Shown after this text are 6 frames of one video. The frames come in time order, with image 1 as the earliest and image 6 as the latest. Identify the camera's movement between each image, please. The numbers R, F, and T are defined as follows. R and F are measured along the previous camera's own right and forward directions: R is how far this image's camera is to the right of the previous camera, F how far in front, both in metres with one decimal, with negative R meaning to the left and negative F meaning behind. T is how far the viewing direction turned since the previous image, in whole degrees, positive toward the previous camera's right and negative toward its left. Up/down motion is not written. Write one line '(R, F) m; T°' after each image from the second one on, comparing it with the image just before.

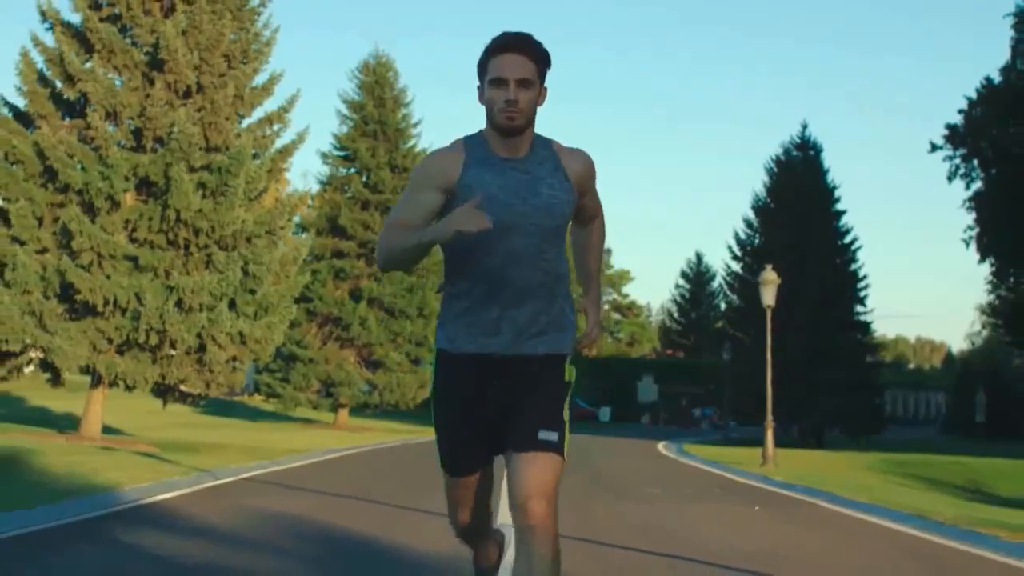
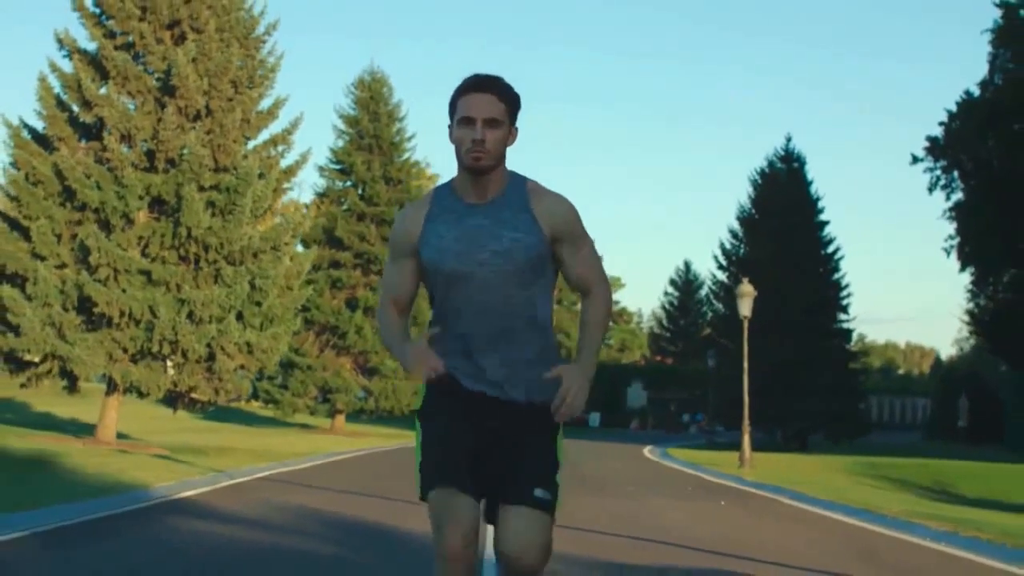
(0.0, -1.7) m; 0°
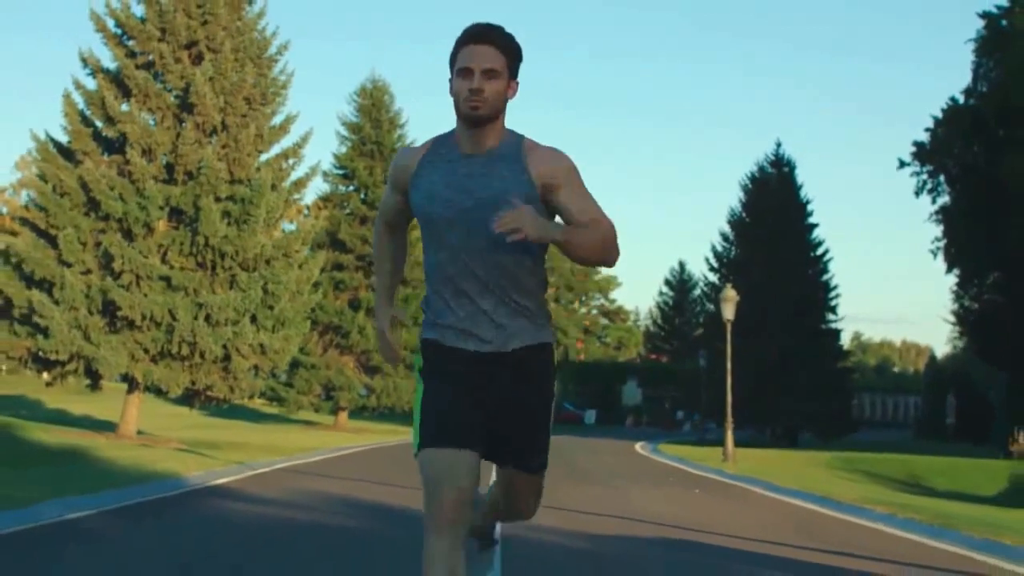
(0.0, -1.9) m; 0°
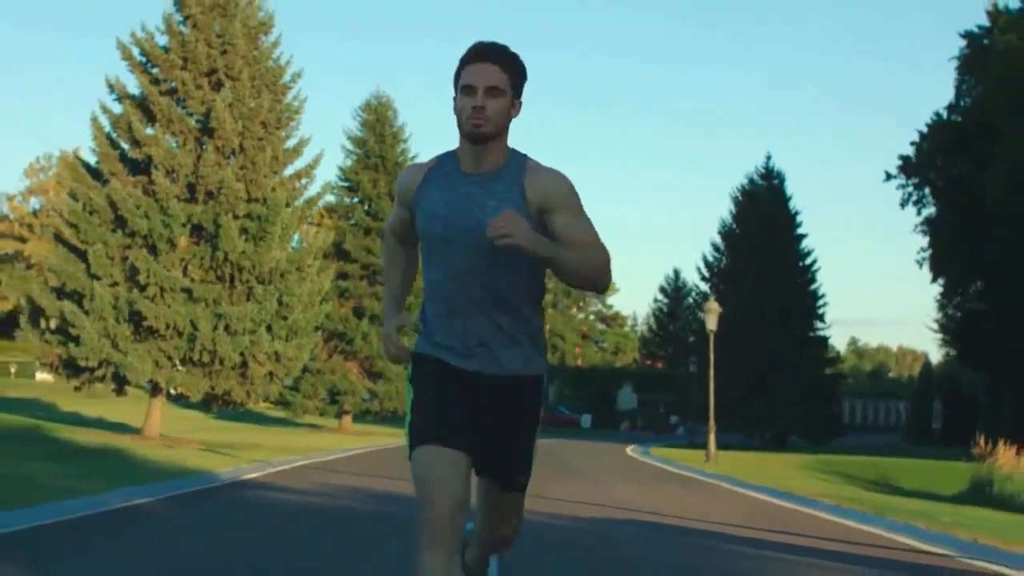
(0.0, -2.3) m; 0°
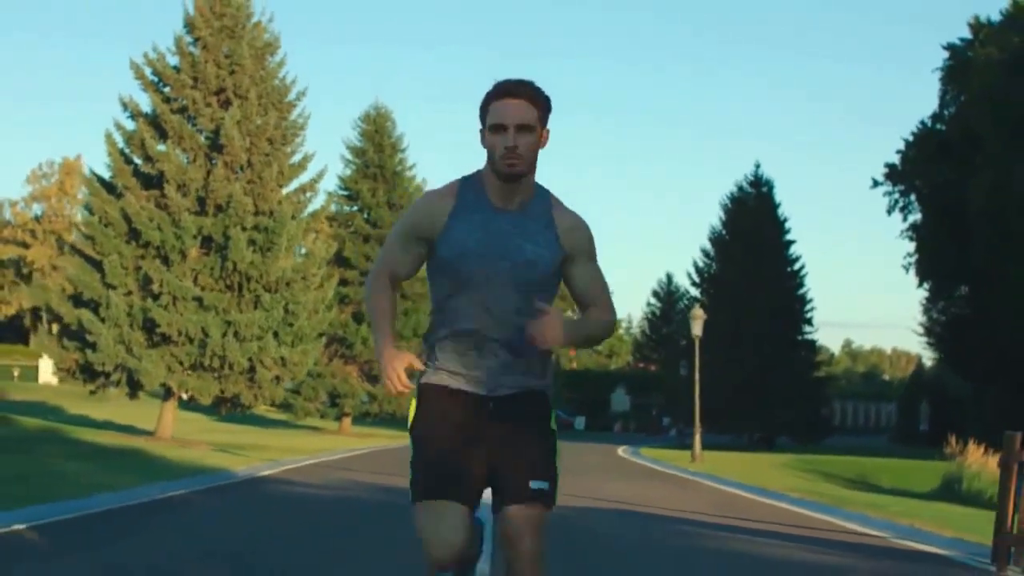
(0.0, -1.7) m; 0°
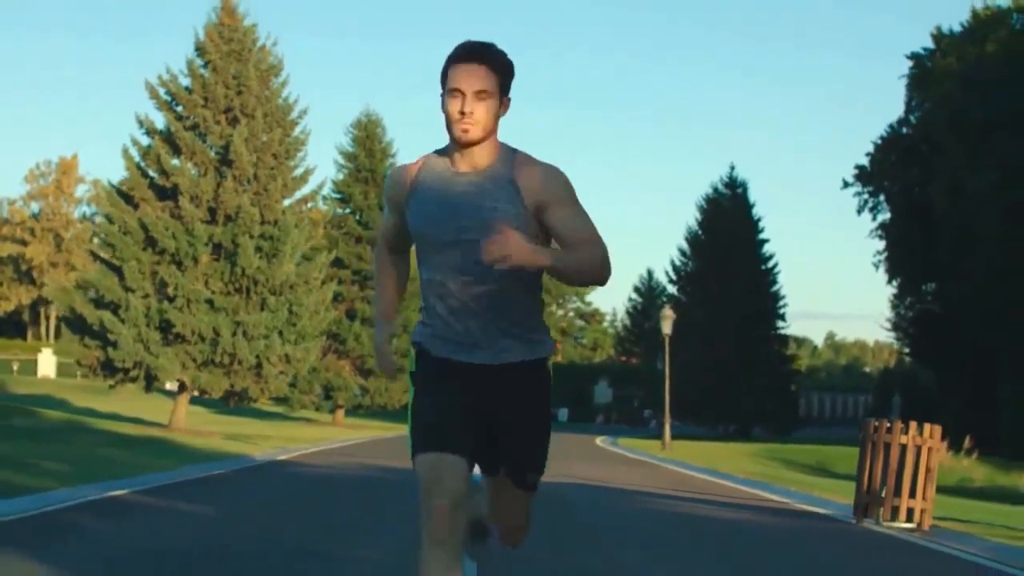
(0.0, -3.2) m; +1°
